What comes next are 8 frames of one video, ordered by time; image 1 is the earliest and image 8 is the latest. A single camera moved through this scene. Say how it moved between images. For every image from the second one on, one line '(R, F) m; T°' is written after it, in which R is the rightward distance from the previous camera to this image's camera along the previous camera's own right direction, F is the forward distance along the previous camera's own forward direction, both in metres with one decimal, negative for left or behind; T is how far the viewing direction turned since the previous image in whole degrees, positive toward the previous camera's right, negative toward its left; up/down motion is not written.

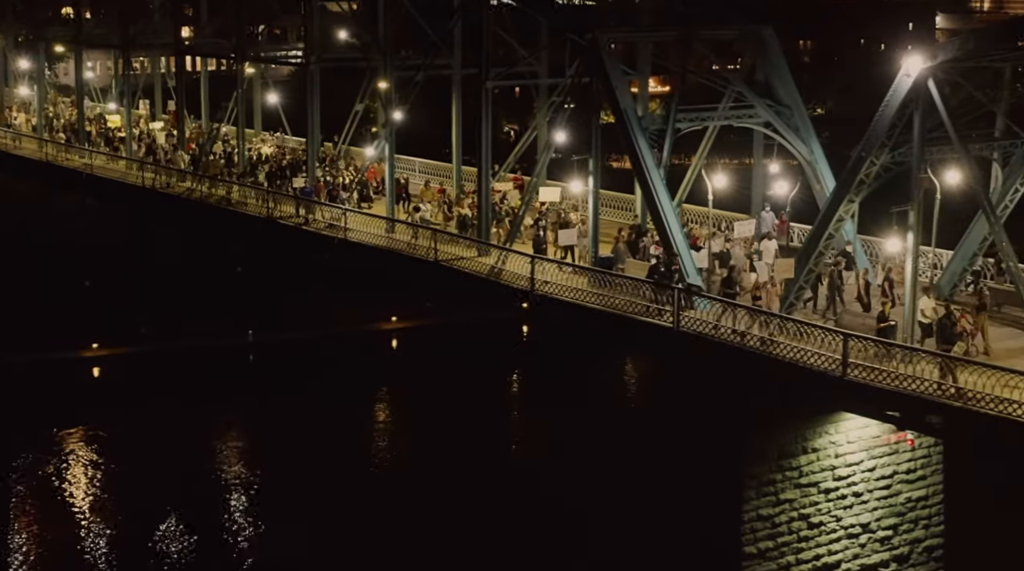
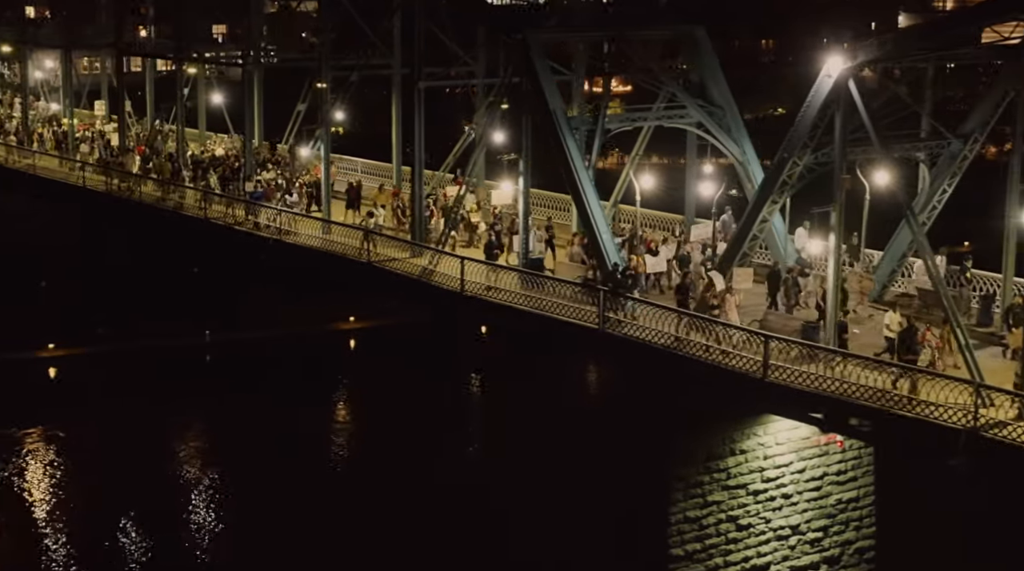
(+1.2, +0.1) m; 0°
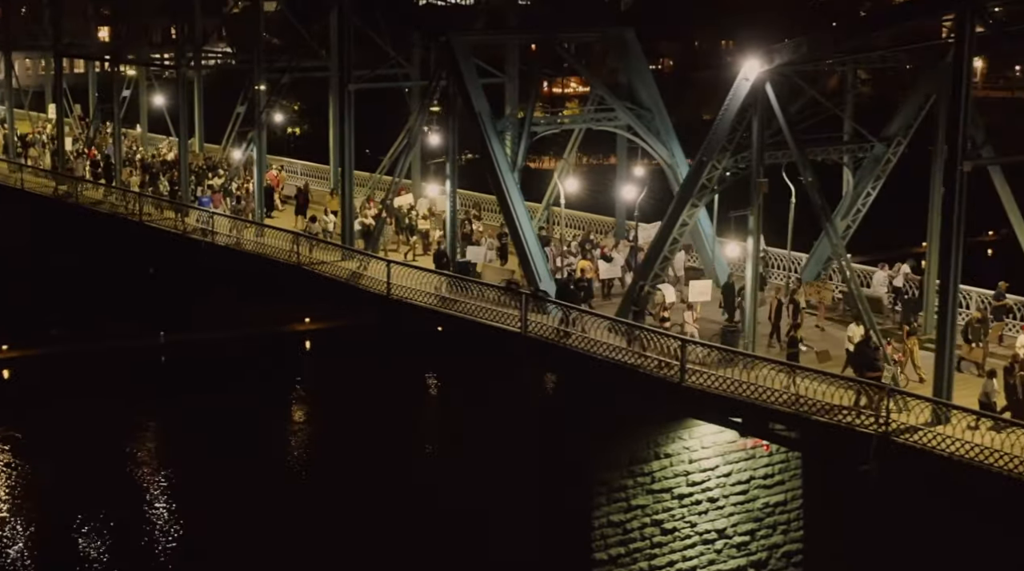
(+1.3, +0.1) m; 0°
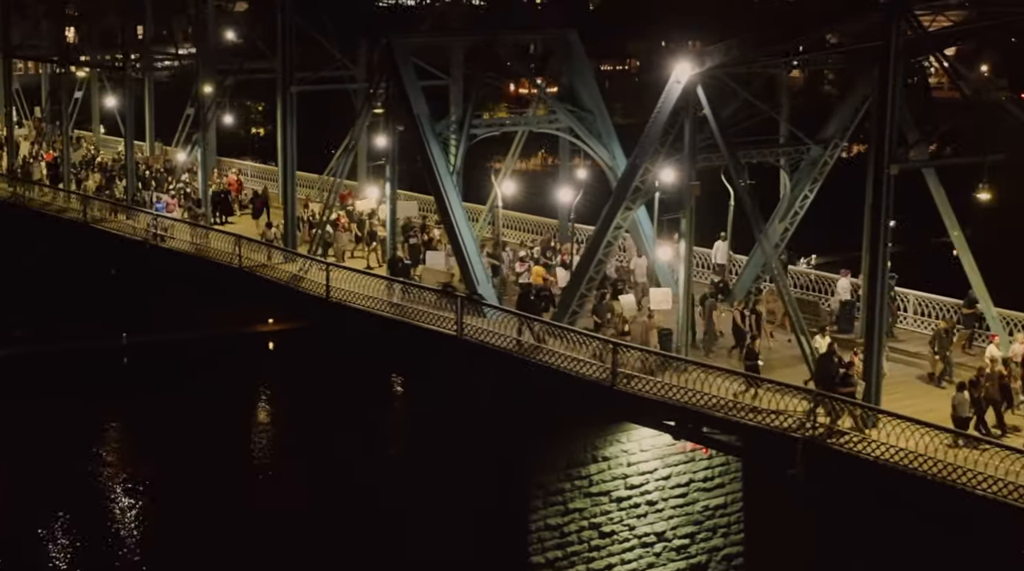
(+1.0, 0.0) m; 0°
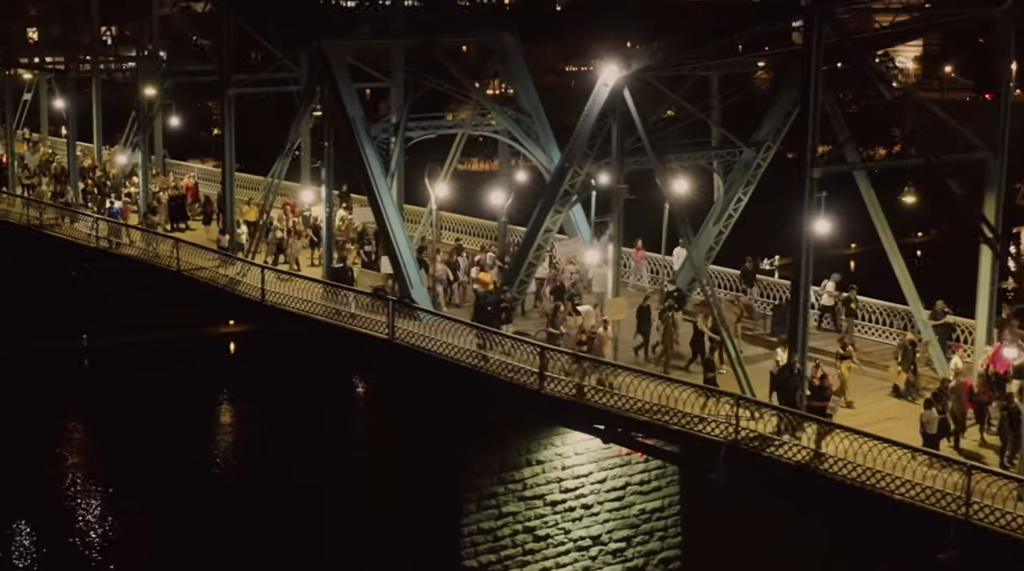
(+1.1, +0.1) m; 0°
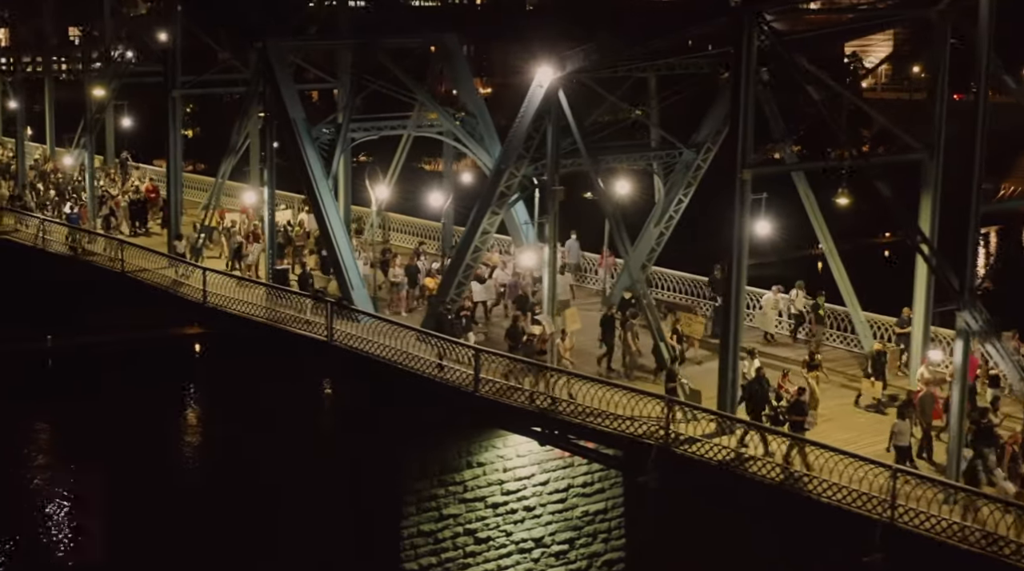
(+1.0, +0.1) m; 0°
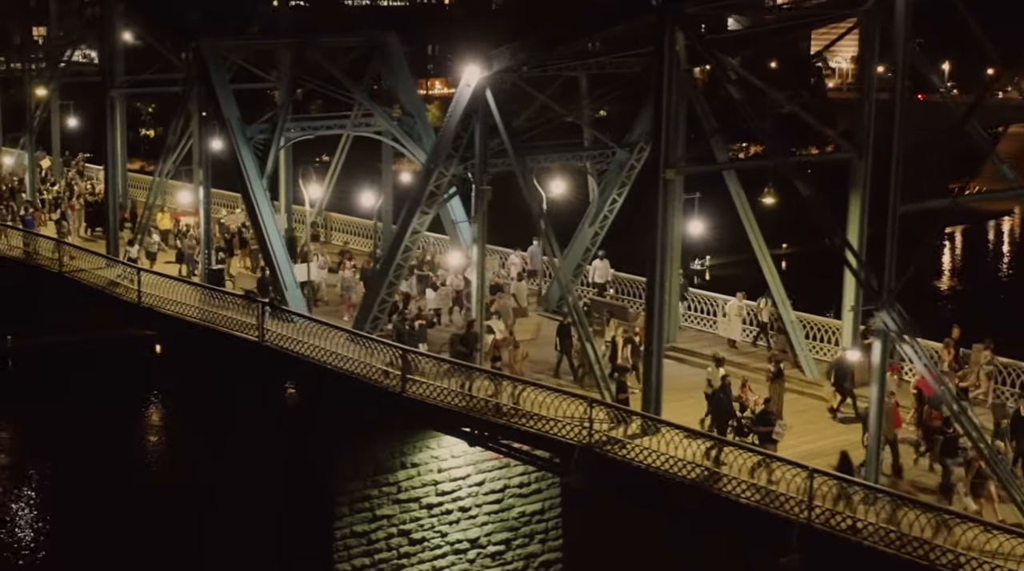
(+1.1, +0.1) m; 0°
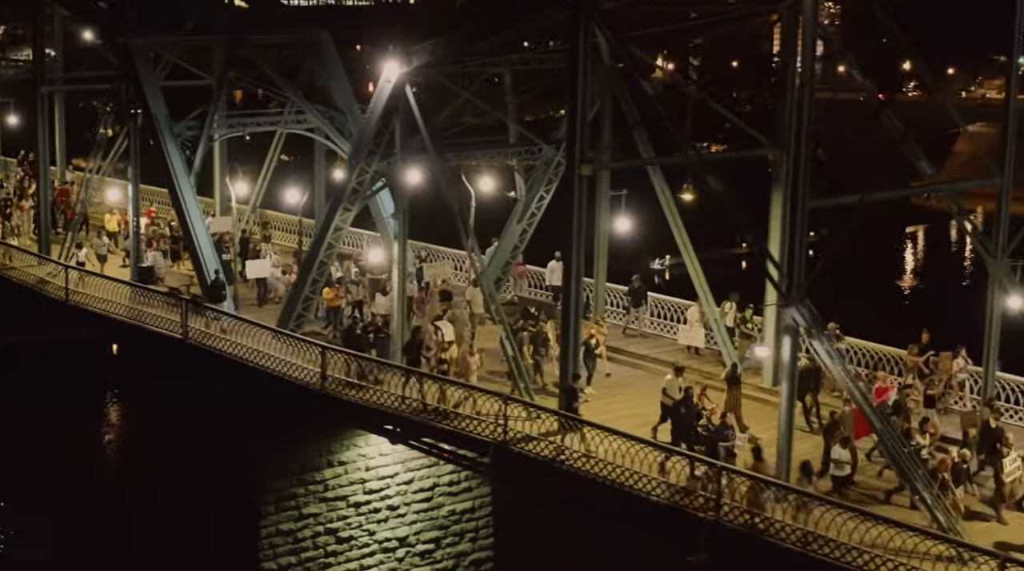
(+1.2, +0.1) m; 0°
